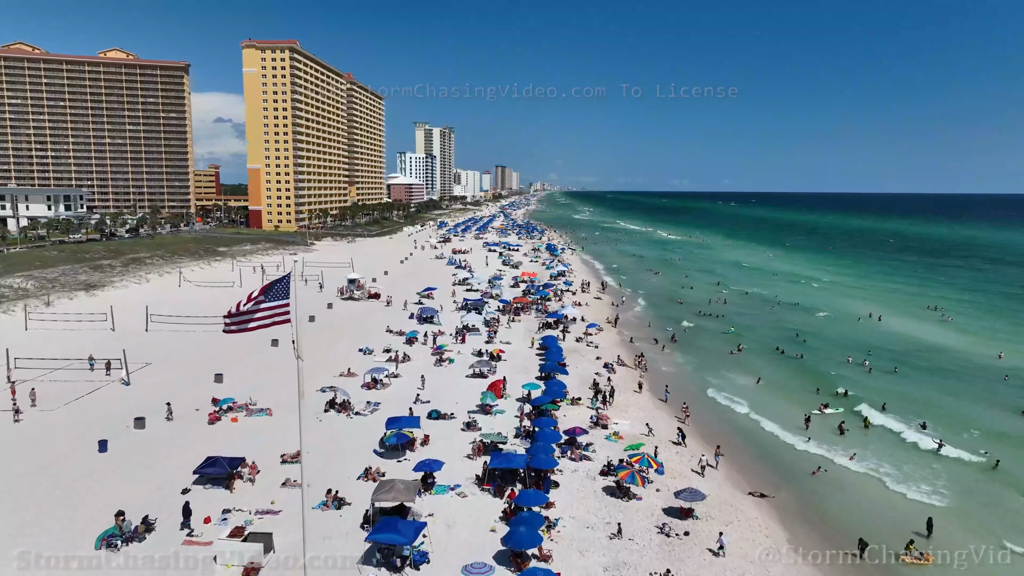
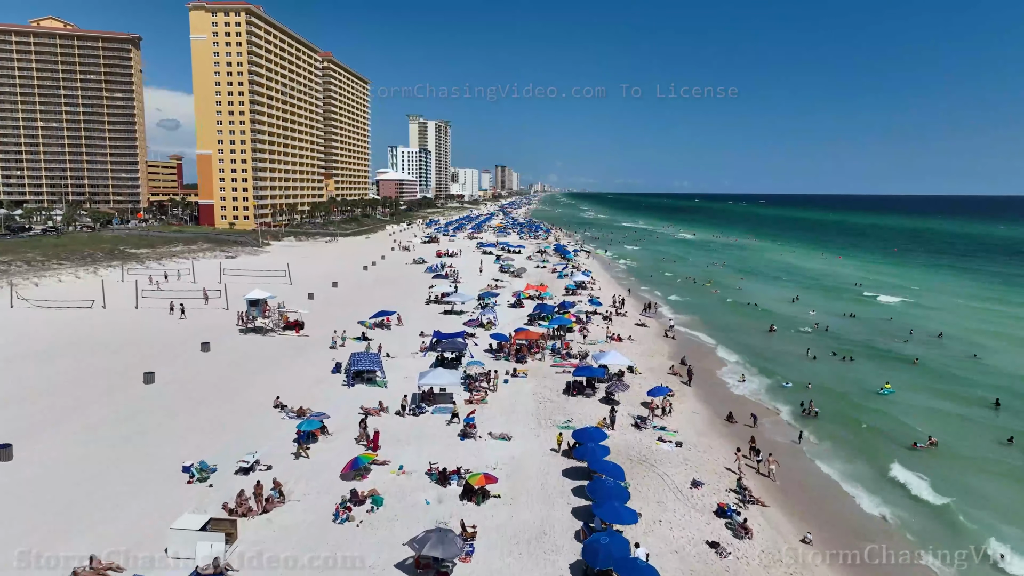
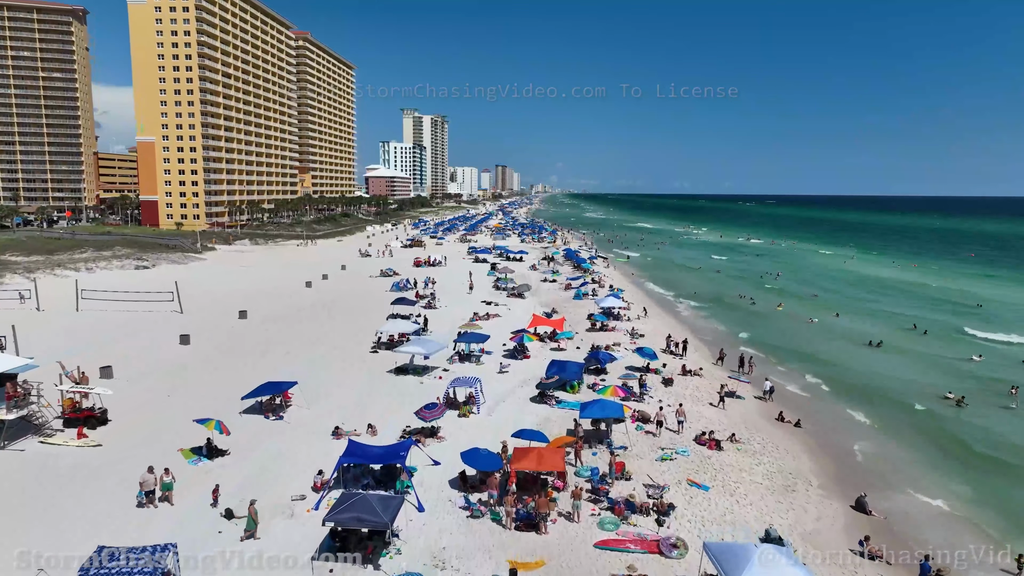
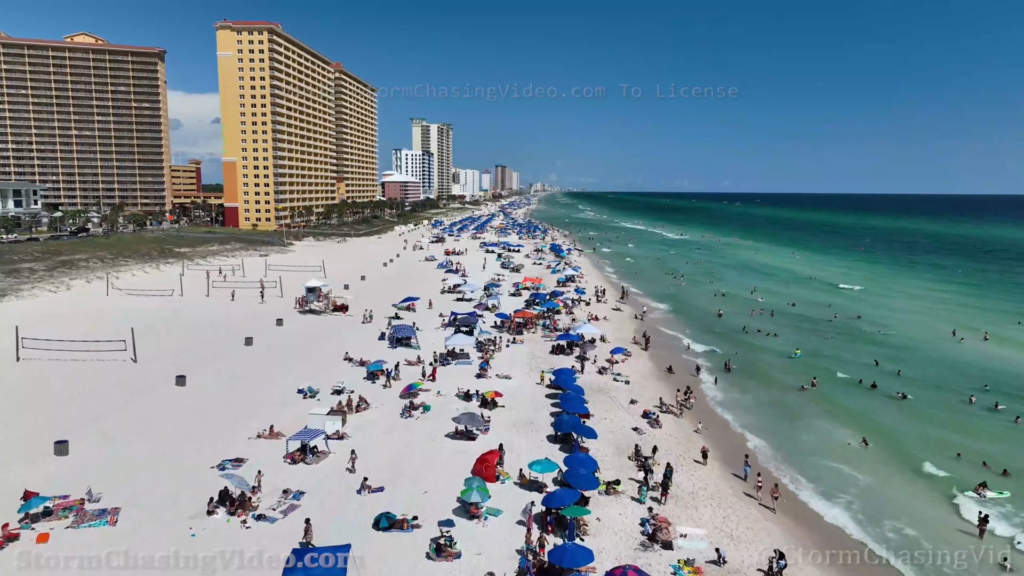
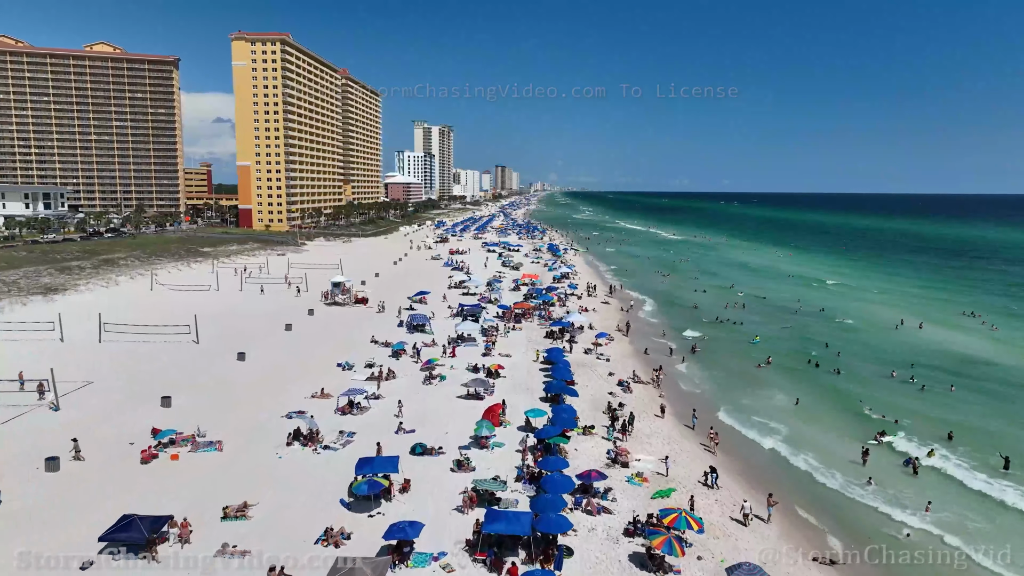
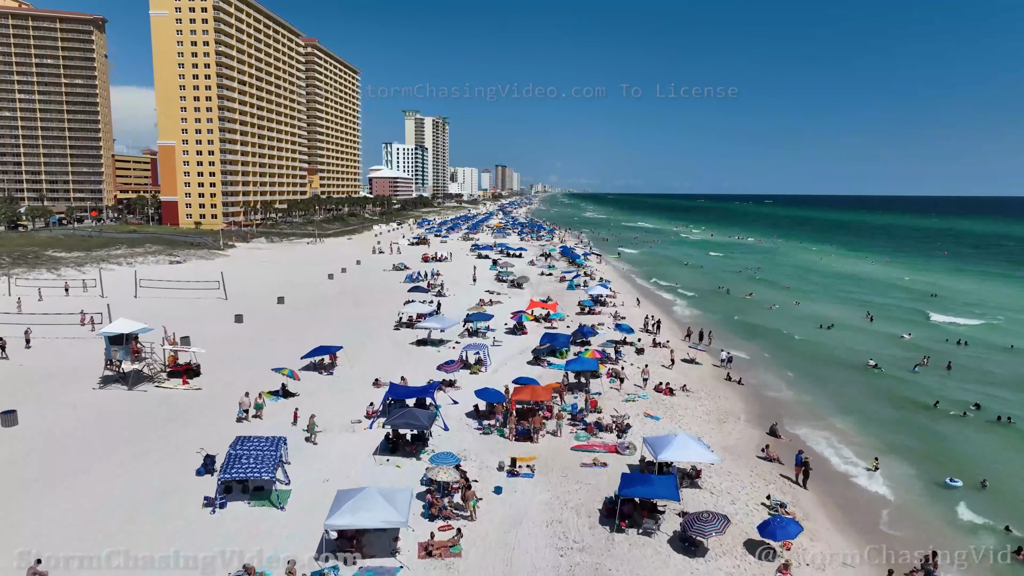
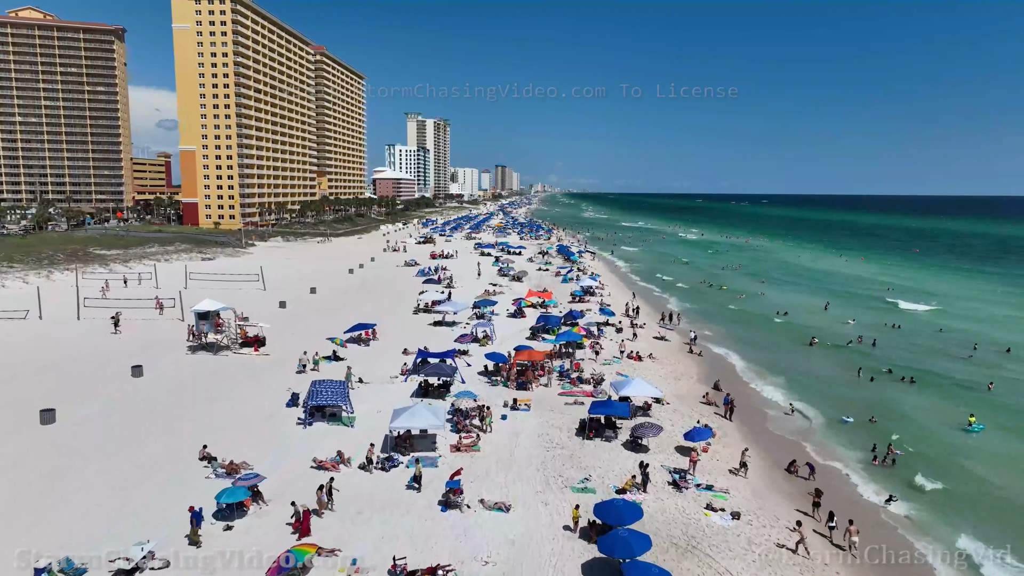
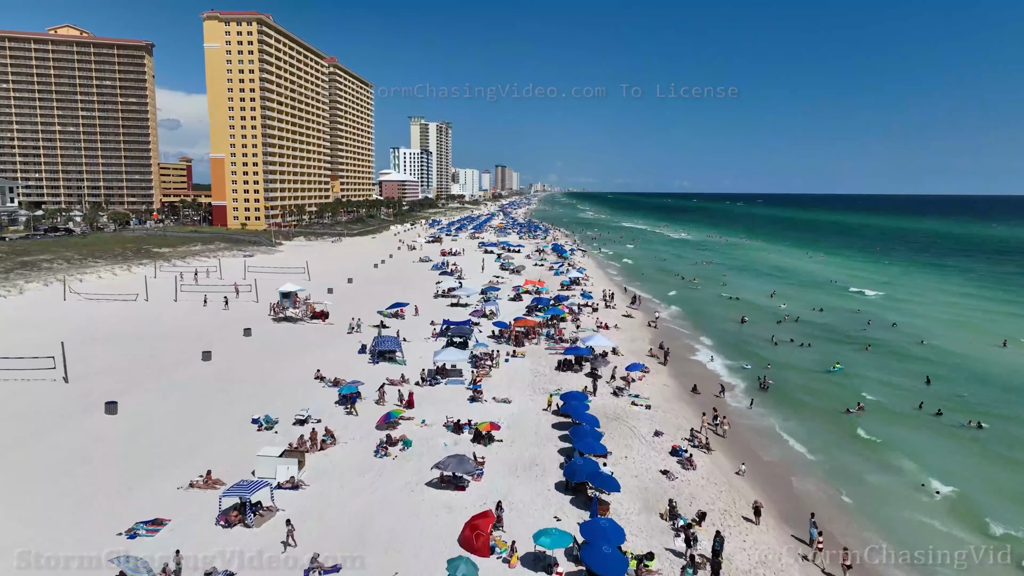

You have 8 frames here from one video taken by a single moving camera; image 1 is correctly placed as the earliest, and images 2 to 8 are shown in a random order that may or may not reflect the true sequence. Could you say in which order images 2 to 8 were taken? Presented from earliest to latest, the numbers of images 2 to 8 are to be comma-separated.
5, 4, 8, 2, 7, 6, 3
